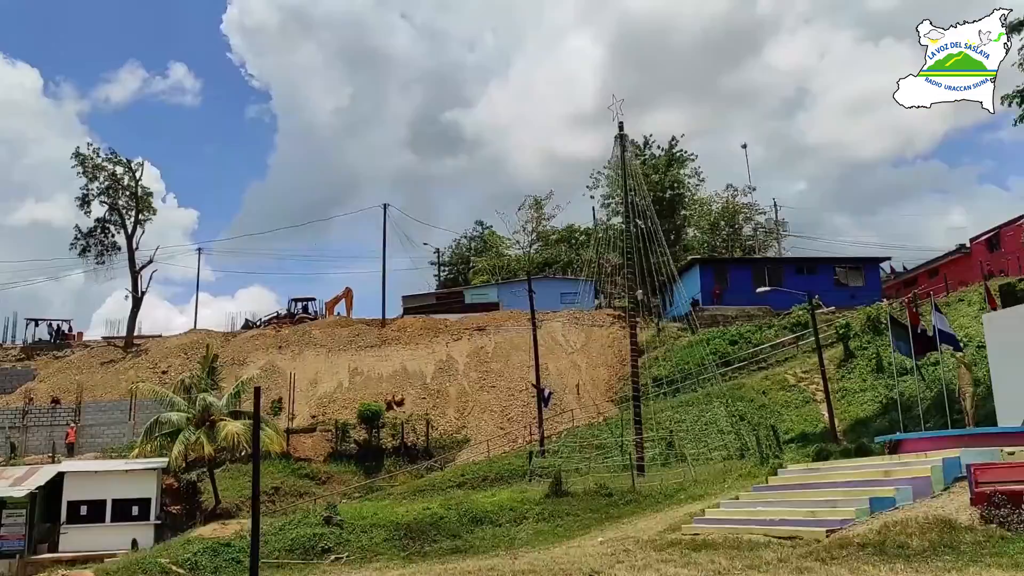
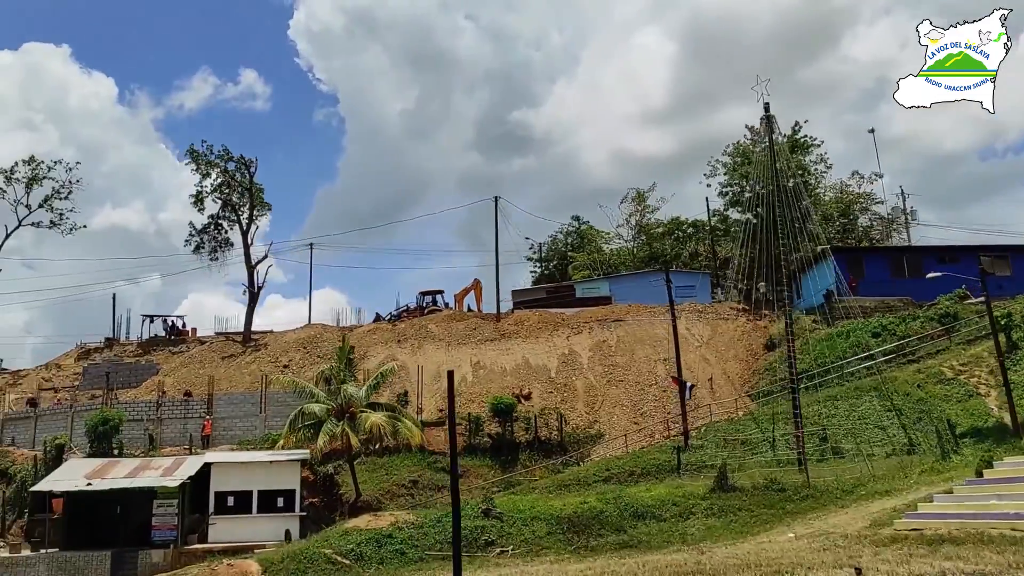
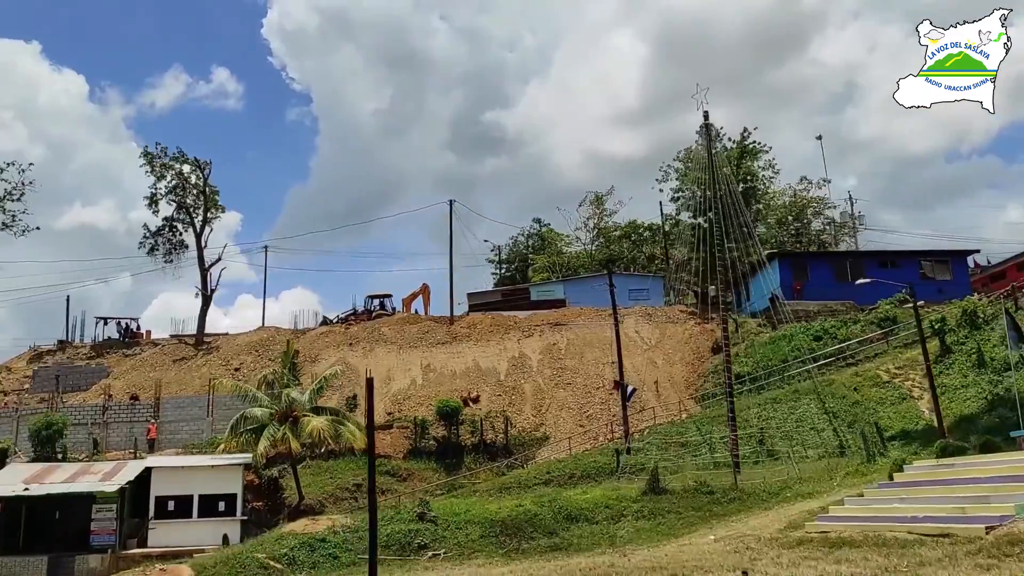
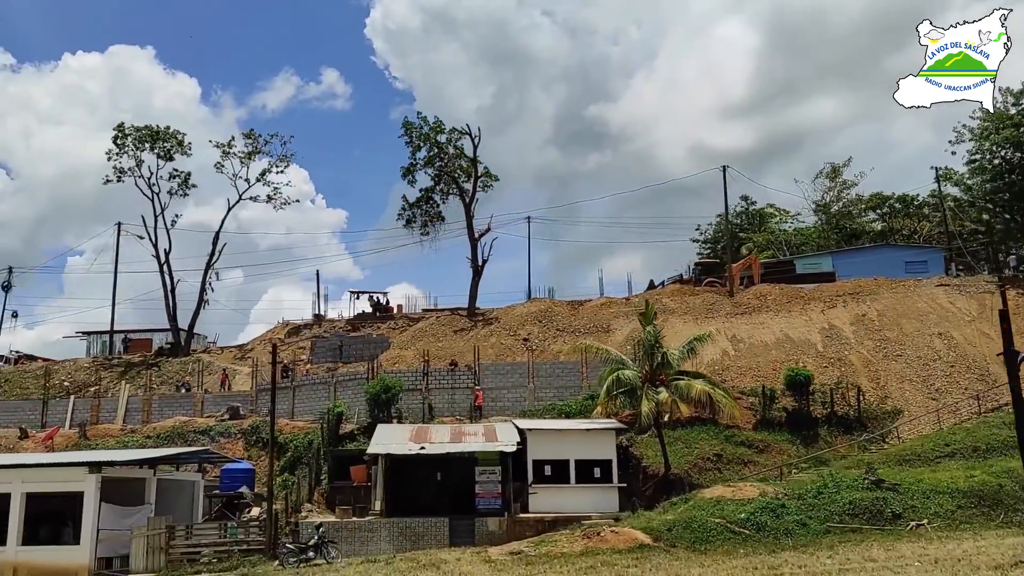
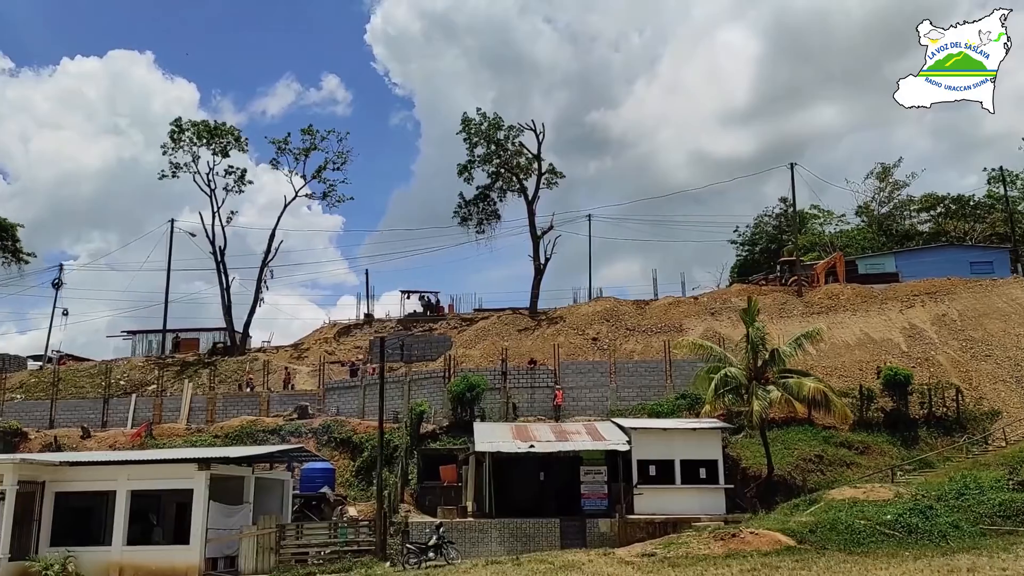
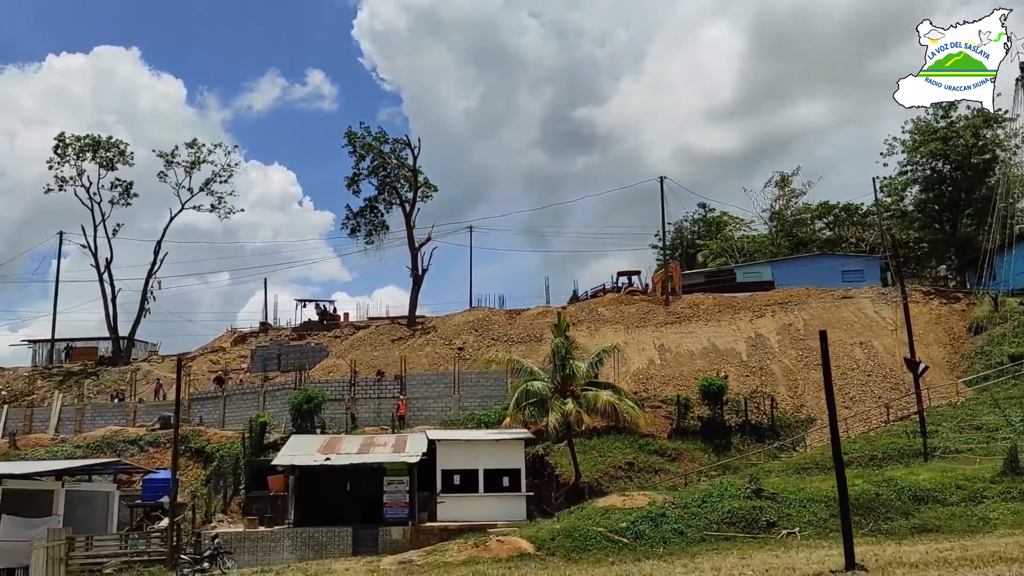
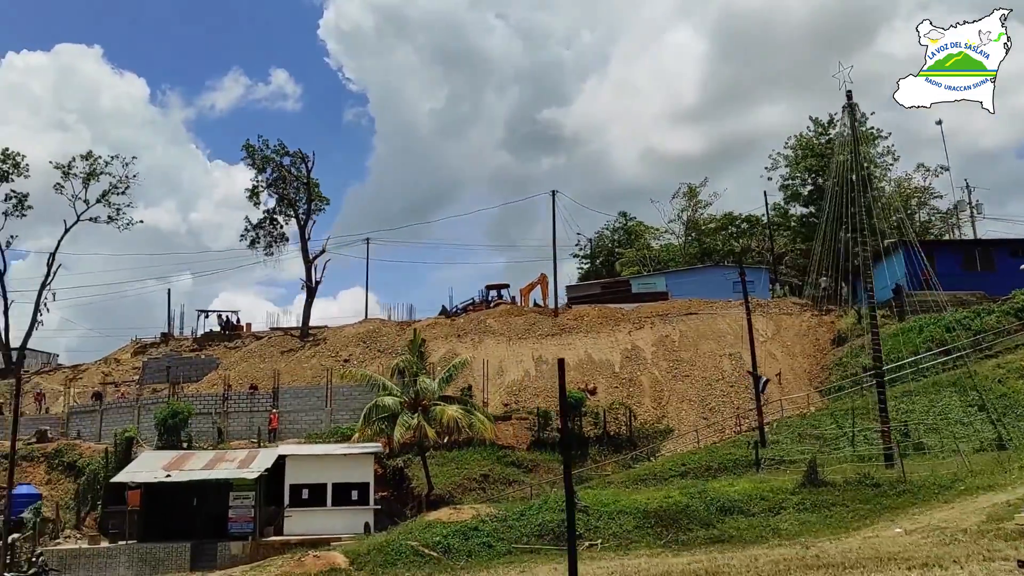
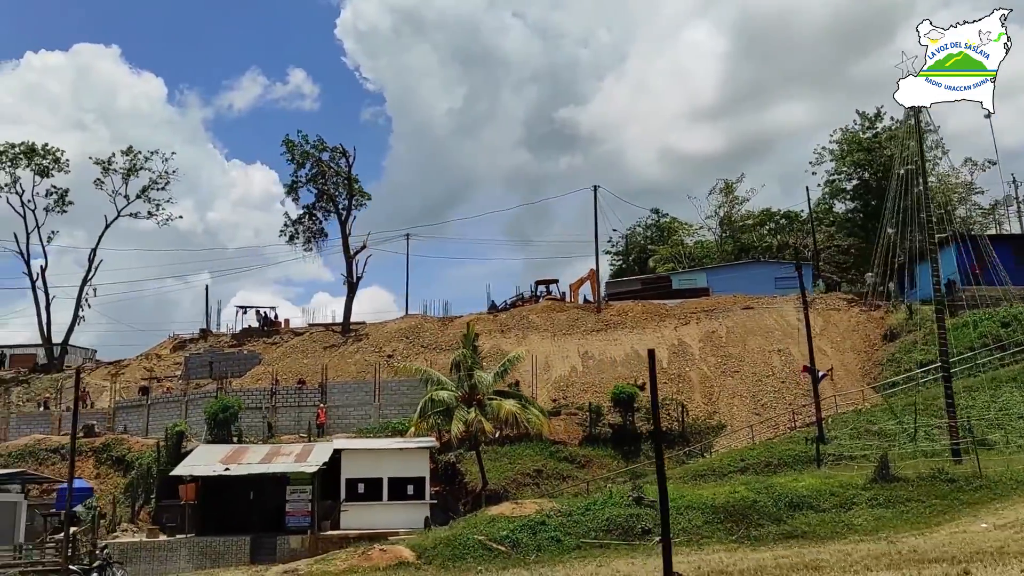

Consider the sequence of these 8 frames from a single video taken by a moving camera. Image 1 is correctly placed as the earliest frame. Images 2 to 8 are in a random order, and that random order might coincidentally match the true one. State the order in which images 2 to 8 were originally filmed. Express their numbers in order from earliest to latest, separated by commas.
3, 2, 7, 8, 6, 4, 5
